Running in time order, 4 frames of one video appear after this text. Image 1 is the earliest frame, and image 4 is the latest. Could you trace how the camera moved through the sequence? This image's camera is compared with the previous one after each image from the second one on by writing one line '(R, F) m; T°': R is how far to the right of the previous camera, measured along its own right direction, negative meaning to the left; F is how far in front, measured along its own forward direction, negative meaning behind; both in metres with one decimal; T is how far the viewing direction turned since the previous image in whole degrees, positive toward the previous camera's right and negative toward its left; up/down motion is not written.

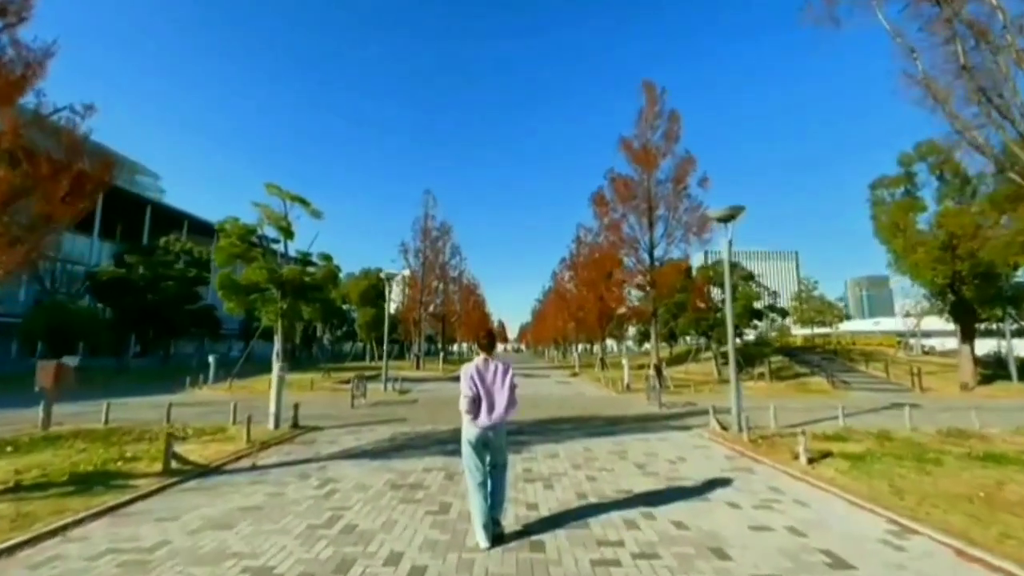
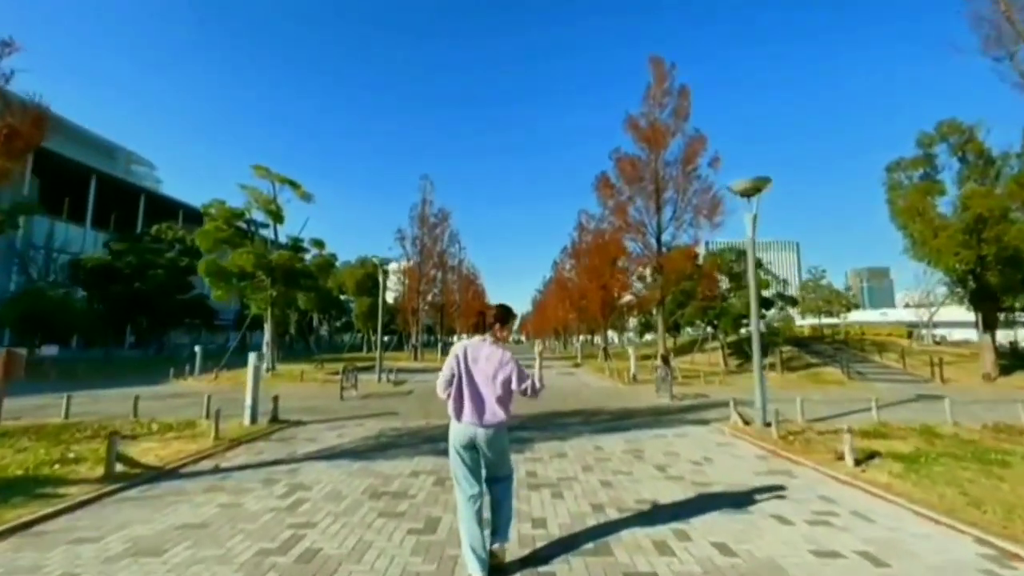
(0.0, +1.5) m; 0°
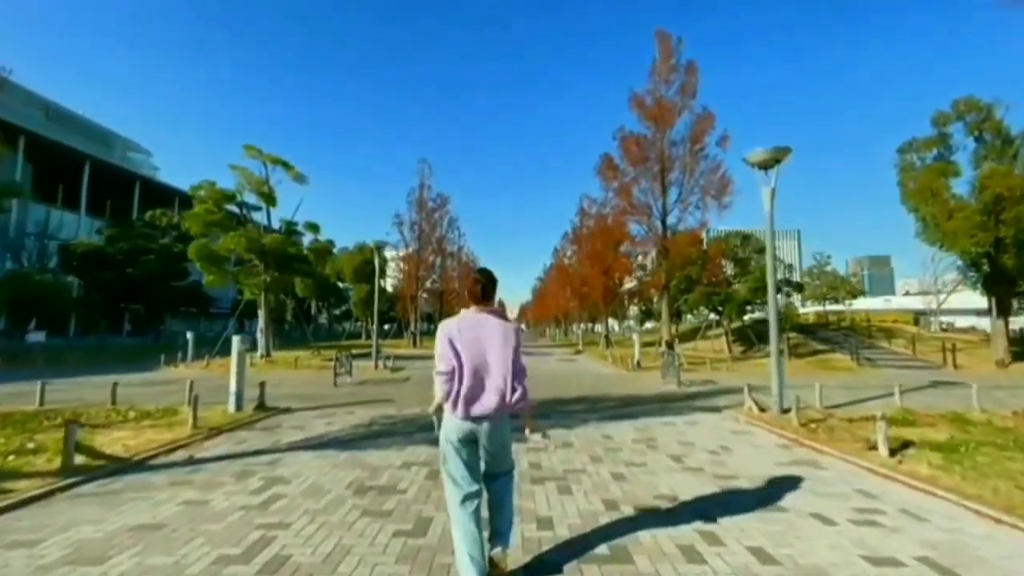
(0.0, +0.9) m; 0°
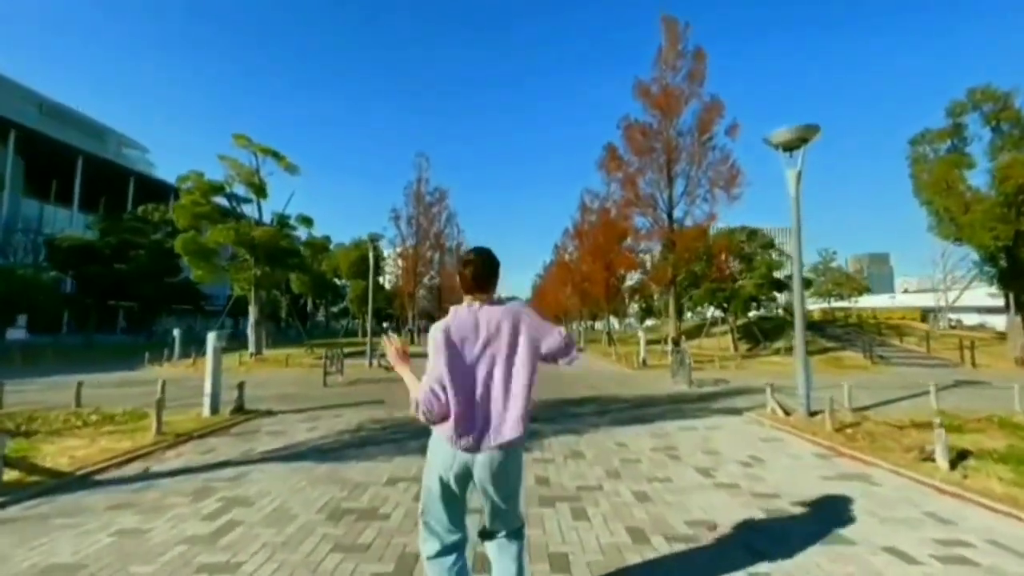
(0.0, +1.2) m; 0°
